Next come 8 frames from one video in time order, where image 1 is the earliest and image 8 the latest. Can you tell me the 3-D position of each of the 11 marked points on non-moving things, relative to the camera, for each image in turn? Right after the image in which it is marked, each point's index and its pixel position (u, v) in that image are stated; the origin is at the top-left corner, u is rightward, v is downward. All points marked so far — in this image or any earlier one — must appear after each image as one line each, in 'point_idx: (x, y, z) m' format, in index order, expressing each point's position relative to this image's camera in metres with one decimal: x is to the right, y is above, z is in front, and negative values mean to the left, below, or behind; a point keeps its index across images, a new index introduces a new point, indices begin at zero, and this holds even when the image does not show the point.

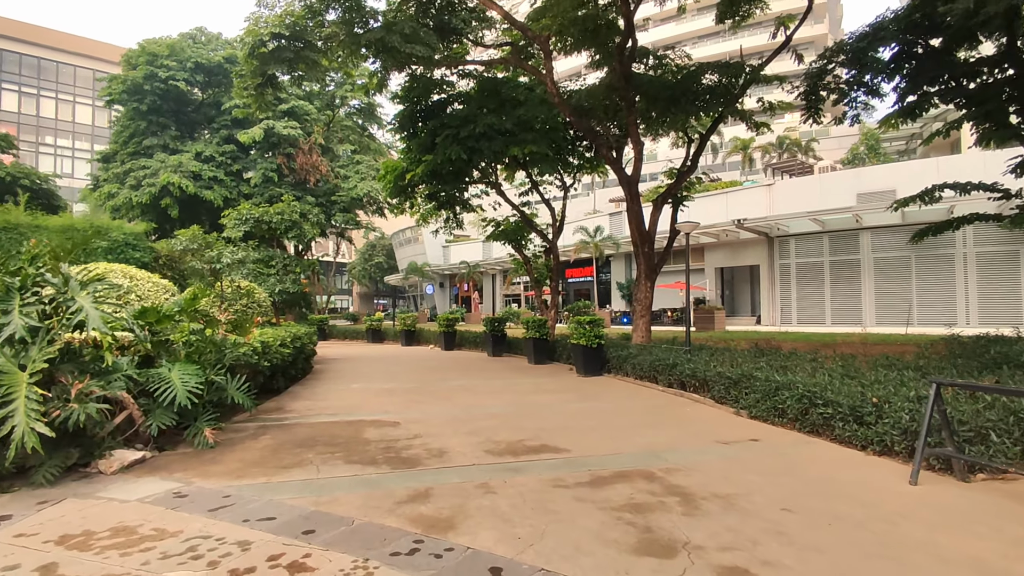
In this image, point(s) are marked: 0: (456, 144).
0: (-1.3, +3.4, +13.3) m
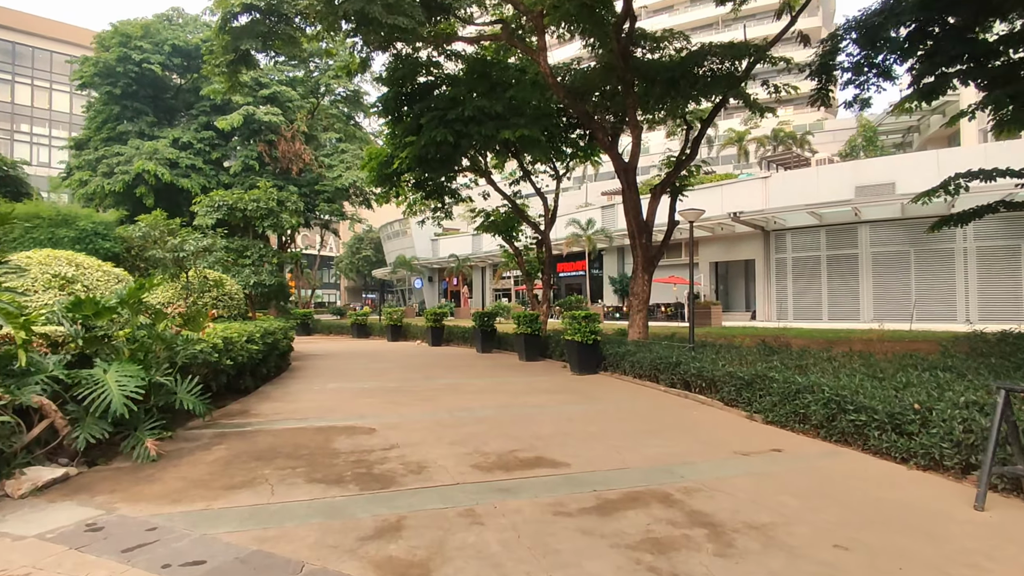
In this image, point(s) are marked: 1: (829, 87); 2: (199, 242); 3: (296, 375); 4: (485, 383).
0: (-1.5, +3.6, +12.5) m
1: (+5.7, +3.6, +10.2) m
2: (-5.2, +0.8, +9.4) m
3: (-3.8, -1.6, +10.1) m
4: (-0.4, -1.5, +9.1) m
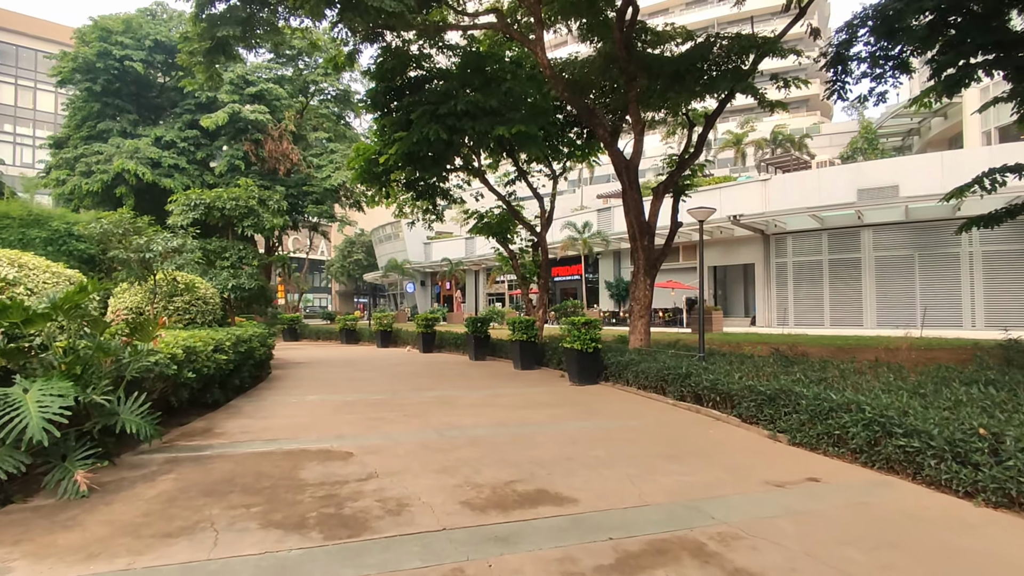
0: (-1.6, +3.5, +11.9) m
1: (+5.6, +3.5, +9.6) m
2: (-5.3, +0.7, +8.7) m
3: (-3.9, -1.6, +9.4) m
4: (-0.5, -1.6, +8.4) m
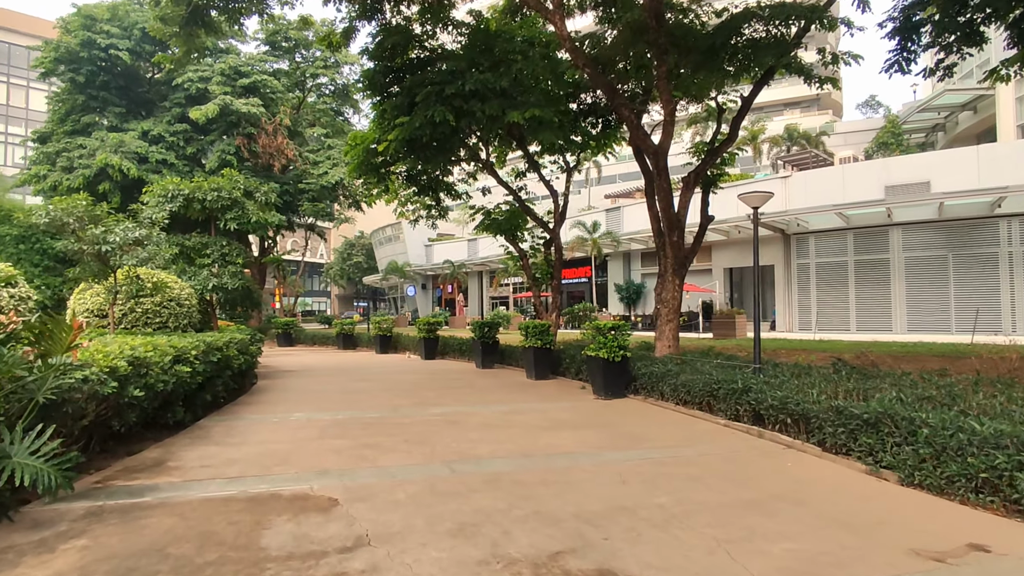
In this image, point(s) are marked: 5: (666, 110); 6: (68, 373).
0: (-1.4, +3.5, +10.7) m
1: (+5.8, +3.5, +8.4) m
2: (-5.0, +0.7, +7.5) m
3: (-3.7, -1.6, +8.1) m
4: (-0.2, -1.6, +7.2) m
5: (+2.7, +3.1, +9.9) m
6: (-3.1, -0.6, +4.0) m
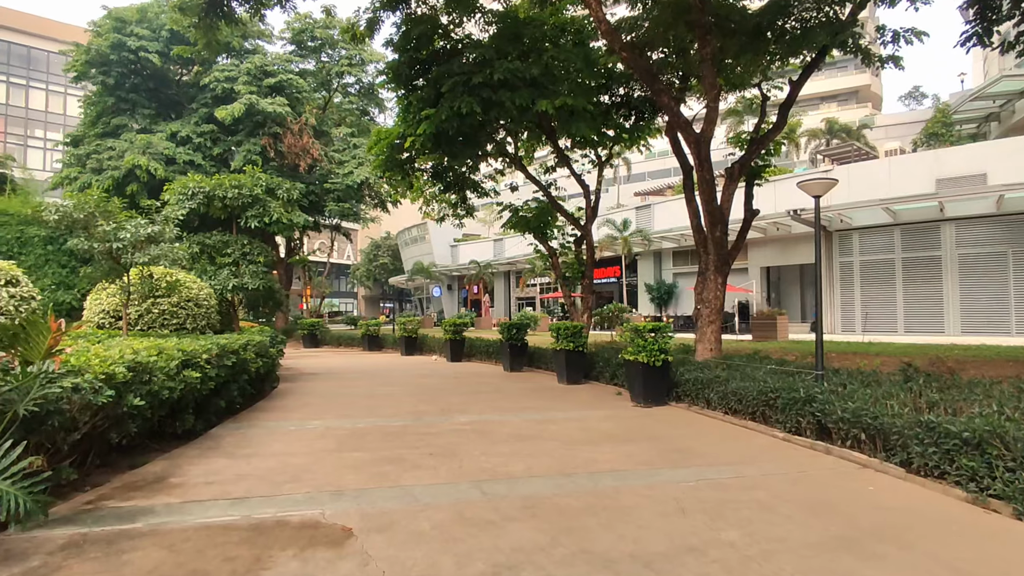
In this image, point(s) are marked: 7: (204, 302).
0: (-0.8, +3.5, +10.2) m
1: (+6.3, +3.6, +7.6) m
2: (-4.6, +0.7, +7.1) m
3: (-3.2, -1.6, +7.7) m
4: (+0.2, -1.6, +6.6) m
5: (+3.2, +3.1, +9.2) m
6: (-2.9, -0.6, +3.6) m
7: (-4.8, -0.2, +8.8) m
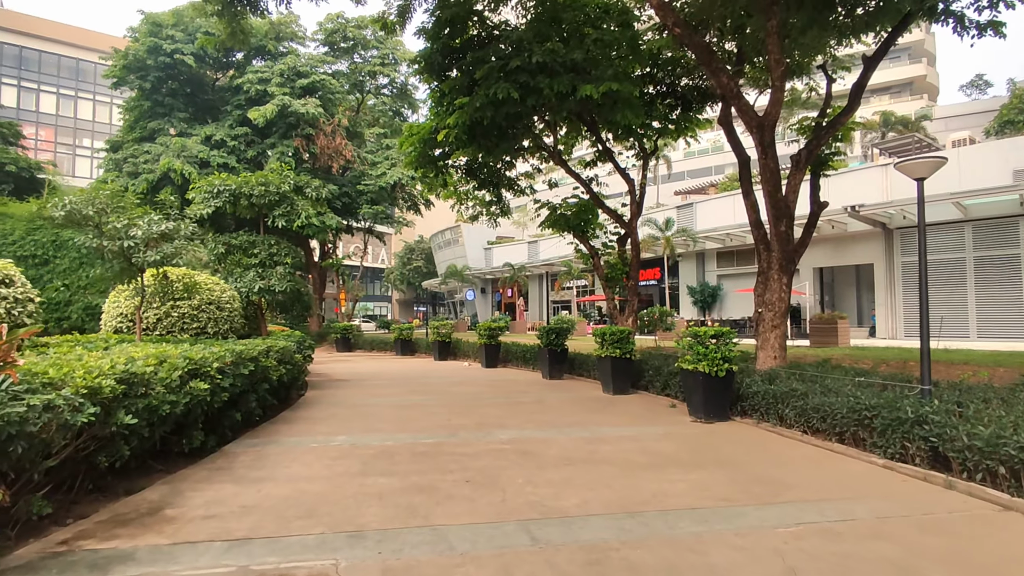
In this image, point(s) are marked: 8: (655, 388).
0: (-0.2, +3.4, +9.5) m
1: (+6.8, +3.6, +6.5) m
2: (-4.1, +0.7, +6.6) m
3: (-2.7, -1.6, +7.1) m
4: (+0.6, -1.6, +5.8) m
5: (+3.8, +3.1, +8.3) m
6: (-2.6, -0.6, +3.0) m
7: (-4.2, -0.2, +8.3) m
8: (+2.3, -1.6, +9.2) m
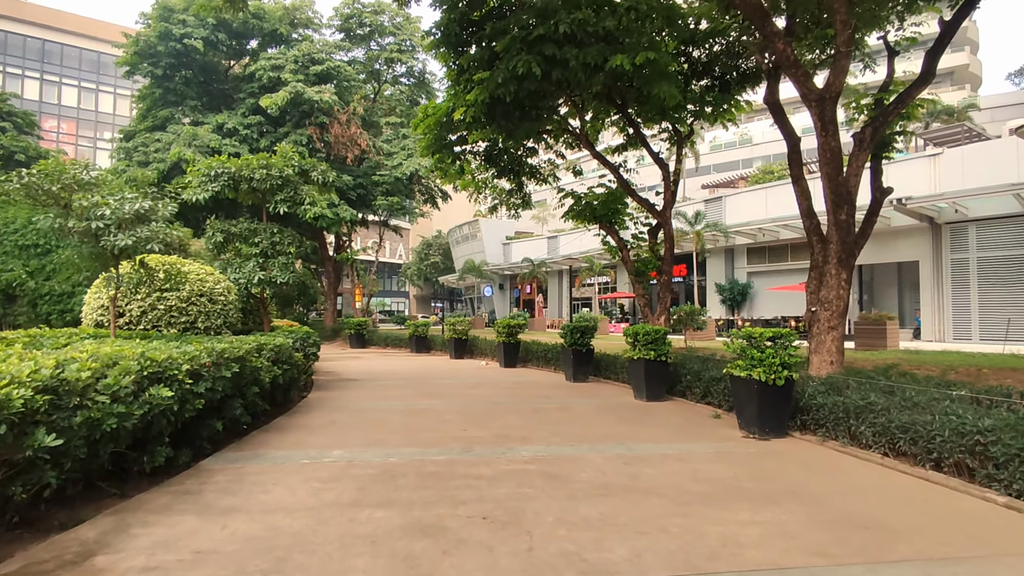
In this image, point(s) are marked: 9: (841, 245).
0: (+0.2, +3.5, +8.6) m
1: (+7.1, +3.6, +5.3) m
2: (-3.8, +0.8, +5.8) m
3: (-2.4, -1.5, +6.3) m
4: (+0.9, -1.5, +4.9) m
5: (+4.1, +3.1, +7.3) m
6: (-2.4, -0.5, +2.1) m
7: (-3.9, -0.1, +7.5) m
8: (+2.6, -1.5, +8.3) m
9: (+4.5, +0.6, +7.8) m
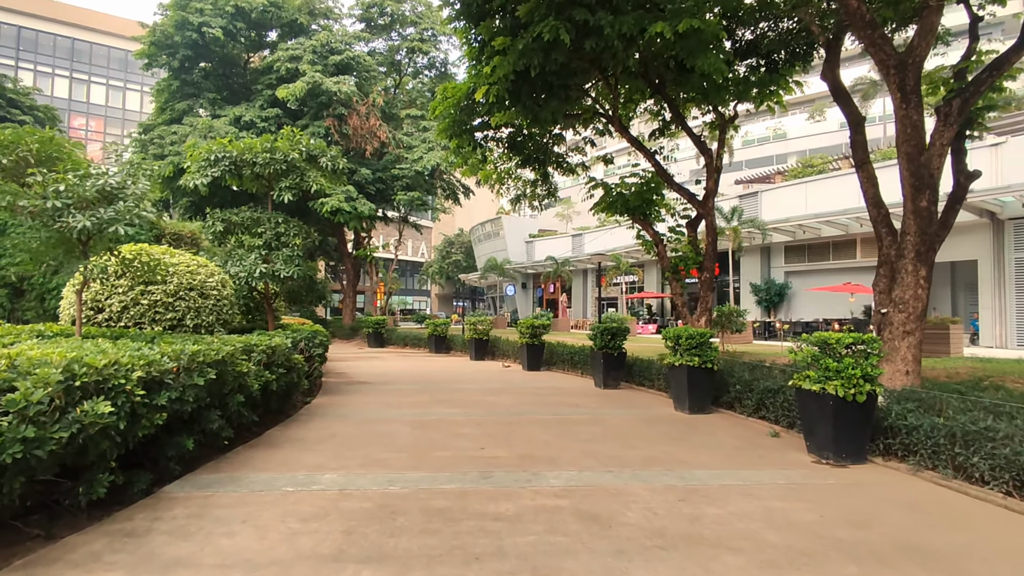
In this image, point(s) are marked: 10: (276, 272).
0: (+0.6, +3.6, +7.6) m
1: (+7.3, +3.6, +4.1) m
2: (-3.6, +0.9, +5.1) m
3: (-2.2, -1.5, +5.5) m
4: (+1.1, -1.5, +4.0) m
5: (+4.4, +3.1, +6.2) m
6: (-2.3, -0.4, +1.3) m
7: (-3.5, 0.0, +6.8) m
8: (+3.0, -1.5, +7.2) m
9: (+4.9, +0.6, +6.8) m
10: (-3.4, +0.2, +8.2) m
